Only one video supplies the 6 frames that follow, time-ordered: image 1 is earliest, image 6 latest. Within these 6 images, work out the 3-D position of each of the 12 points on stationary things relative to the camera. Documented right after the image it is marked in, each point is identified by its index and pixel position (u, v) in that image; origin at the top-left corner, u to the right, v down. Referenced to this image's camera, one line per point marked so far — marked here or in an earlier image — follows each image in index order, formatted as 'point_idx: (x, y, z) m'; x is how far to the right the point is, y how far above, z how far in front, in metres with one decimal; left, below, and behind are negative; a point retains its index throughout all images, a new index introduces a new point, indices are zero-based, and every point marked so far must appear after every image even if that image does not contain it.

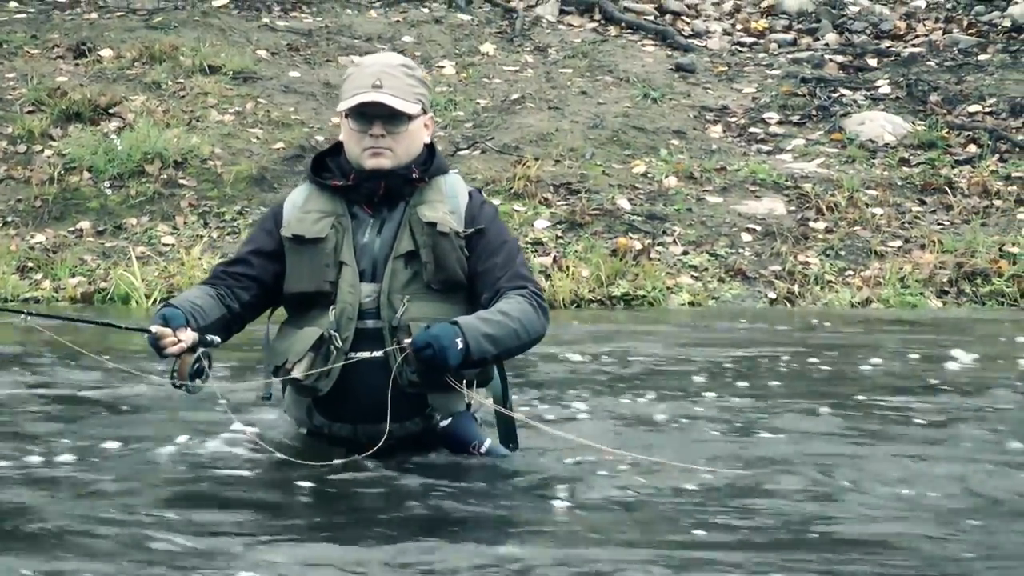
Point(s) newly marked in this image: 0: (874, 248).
0: (+2.2, +0.2, +8.4) m
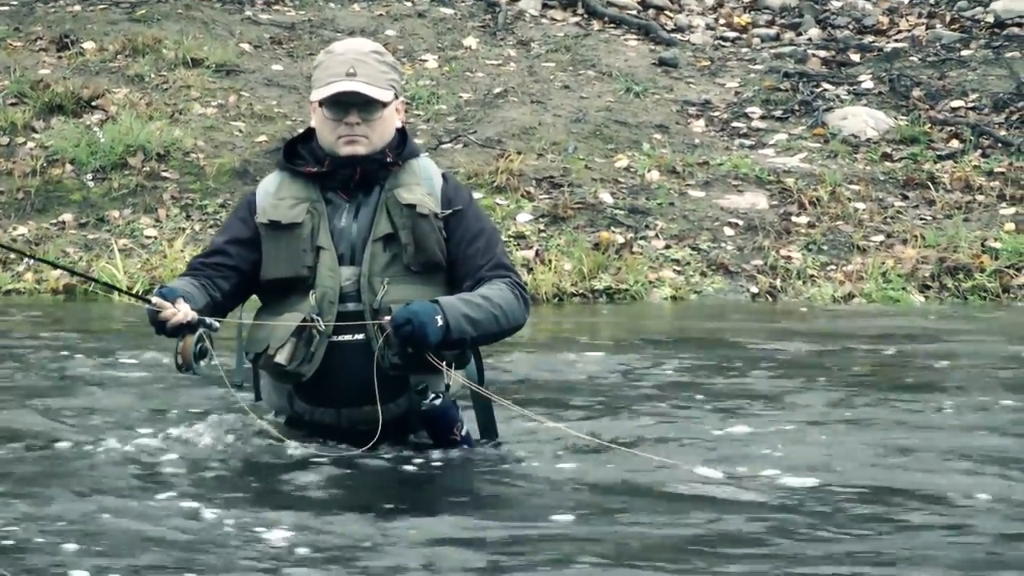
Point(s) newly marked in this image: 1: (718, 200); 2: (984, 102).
0: (+2.1, +0.3, +8.4) m
1: (+1.3, +0.6, +8.7) m
2: (+3.3, +1.3, +9.6) m
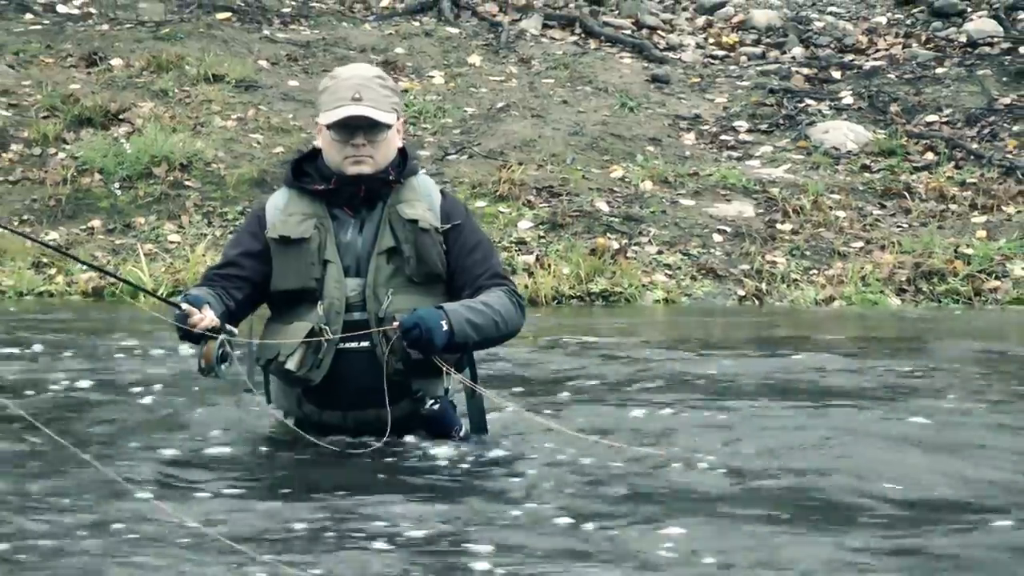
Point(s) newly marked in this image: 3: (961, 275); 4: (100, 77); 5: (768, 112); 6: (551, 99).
0: (+2.1, +0.3, +8.9) m
1: (+1.3, +0.5, +9.3) m
2: (+3.3, +1.3, +10.2) m
3: (+2.8, +0.1, +8.6) m
4: (-3.1, +1.6, +10.2) m
5: (+1.9, +1.3, +10.4) m
6: (+0.3, +1.4, +10.4) m
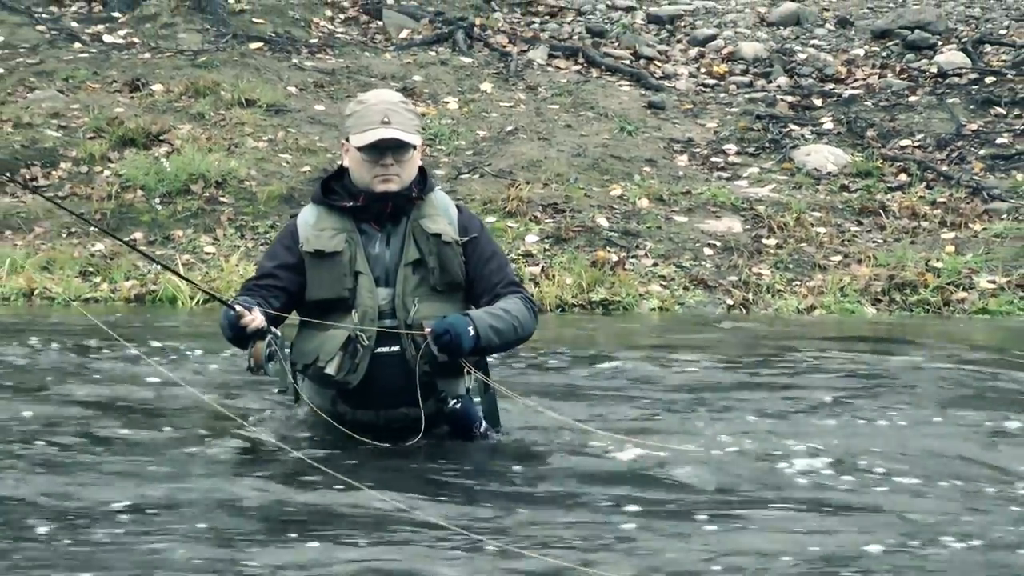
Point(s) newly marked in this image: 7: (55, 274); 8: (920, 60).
0: (+2.2, +0.2, +9.8) m
1: (+1.4, +0.5, +10.2) m
2: (+3.4, +1.2, +11.1) m
3: (+2.9, 0.0, +9.5) m
4: (-3.0, +1.5, +11.1) m
5: (+2.0, +1.2, +11.3) m
6: (+0.4, +1.4, +11.3) m
7: (-3.3, +0.1, +9.8) m
8: (+3.6, +2.0, +12.3) m
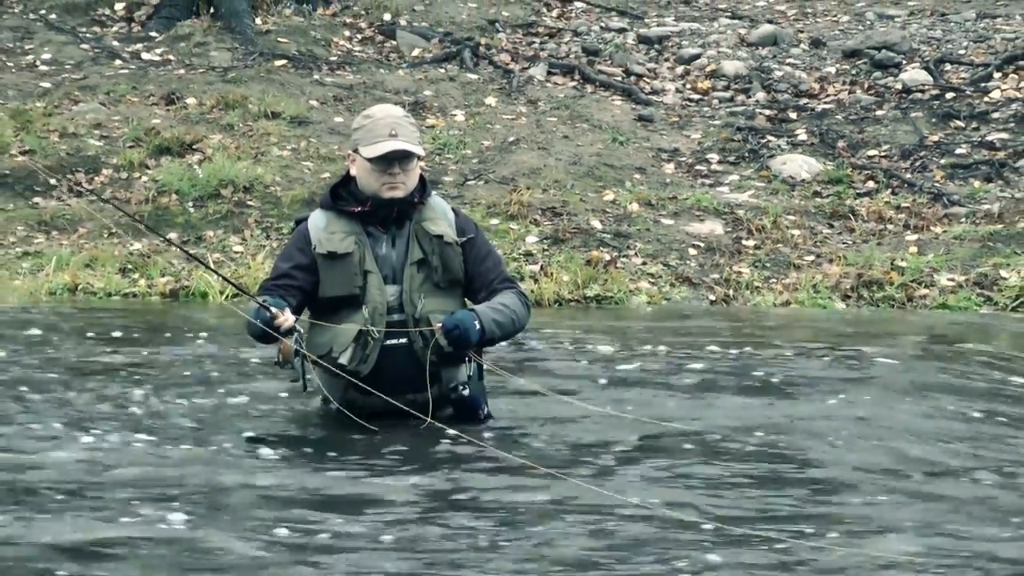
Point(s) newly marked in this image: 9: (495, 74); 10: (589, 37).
0: (+2.2, +0.2, +10.8) m
1: (+1.4, +0.5, +11.2) m
2: (+3.4, +1.2, +12.1) m
3: (+2.9, 0.0, +10.5) m
4: (-3.0, +1.5, +12.1) m
5: (+2.0, +1.3, +12.3) m
6: (+0.4, +1.4, +12.3) m
7: (-3.3, +0.1, +10.8) m
8: (+3.7, +2.1, +13.3) m
9: (-0.2, +2.1, +13.3) m
10: (+0.8, +2.6, +14.1) m
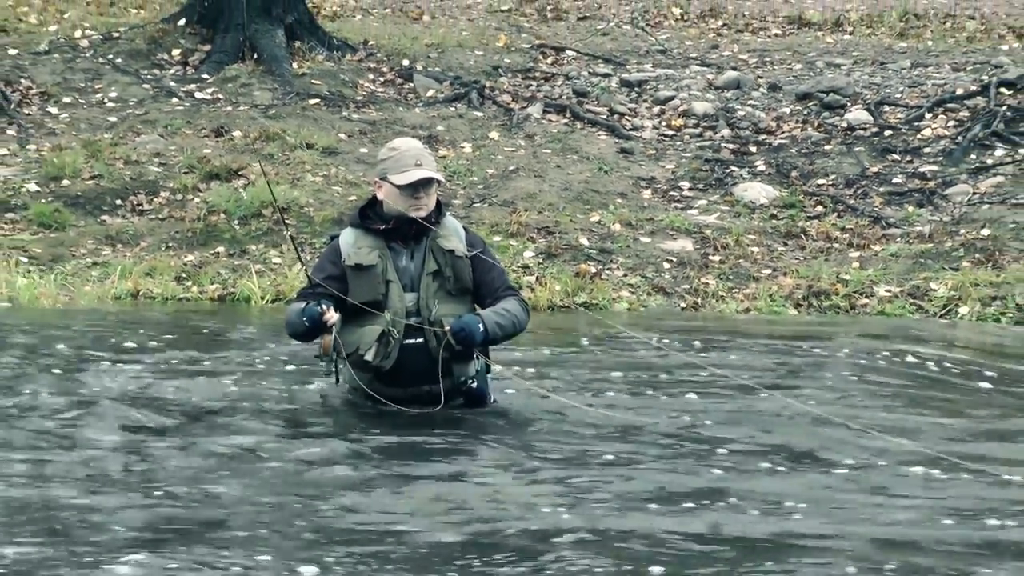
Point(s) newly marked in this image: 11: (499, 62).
0: (+2.2, +0.1, +12.7) m
1: (+1.4, +0.4, +13.1) m
2: (+3.4, +1.1, +14.0) m
3: (+2.9, 0.0, +12.4) m
4: (-3.0, +1.5, +14.0) m
5: (+2.0, +1.2, +14.2) m
6: (+0.4, +1.3, +14.2) m
7: (-3.3, +0.1, +12.7) m
8: (+3.7, +1.9, +15.2) m
9: (-0.2, +2.0, +15.2) m
10: (+0.8, +2.5, +16.1) m
11: (-0.2, +2.7, +16.5) m
